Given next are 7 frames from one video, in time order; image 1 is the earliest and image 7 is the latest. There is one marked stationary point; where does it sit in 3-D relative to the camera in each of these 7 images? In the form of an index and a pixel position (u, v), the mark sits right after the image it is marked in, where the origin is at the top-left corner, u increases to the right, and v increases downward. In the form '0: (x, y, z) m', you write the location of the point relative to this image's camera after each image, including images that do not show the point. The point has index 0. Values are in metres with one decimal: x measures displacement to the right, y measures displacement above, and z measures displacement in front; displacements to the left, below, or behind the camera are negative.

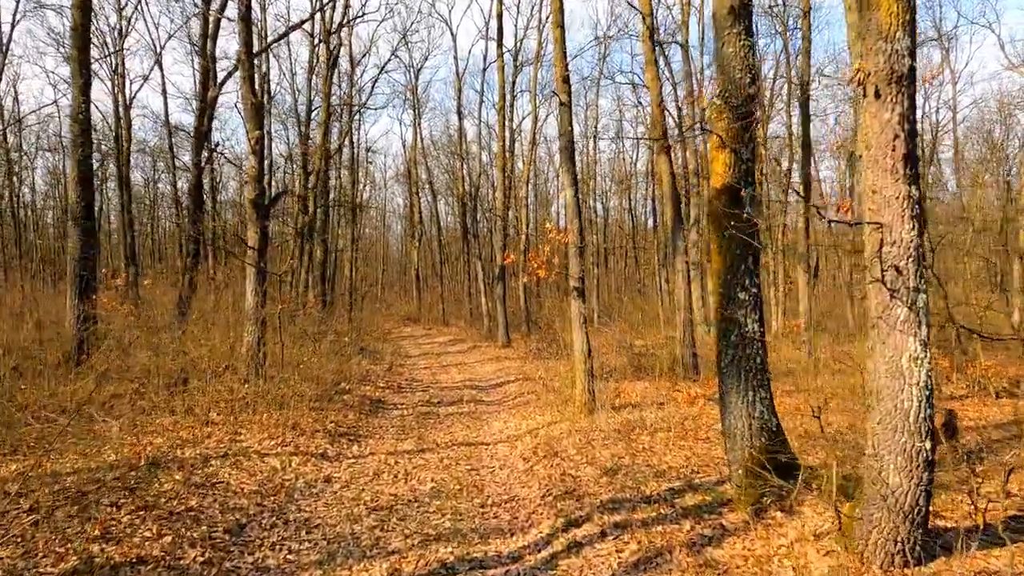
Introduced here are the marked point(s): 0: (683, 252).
0: (+3.4, +0.7, +12.7) m
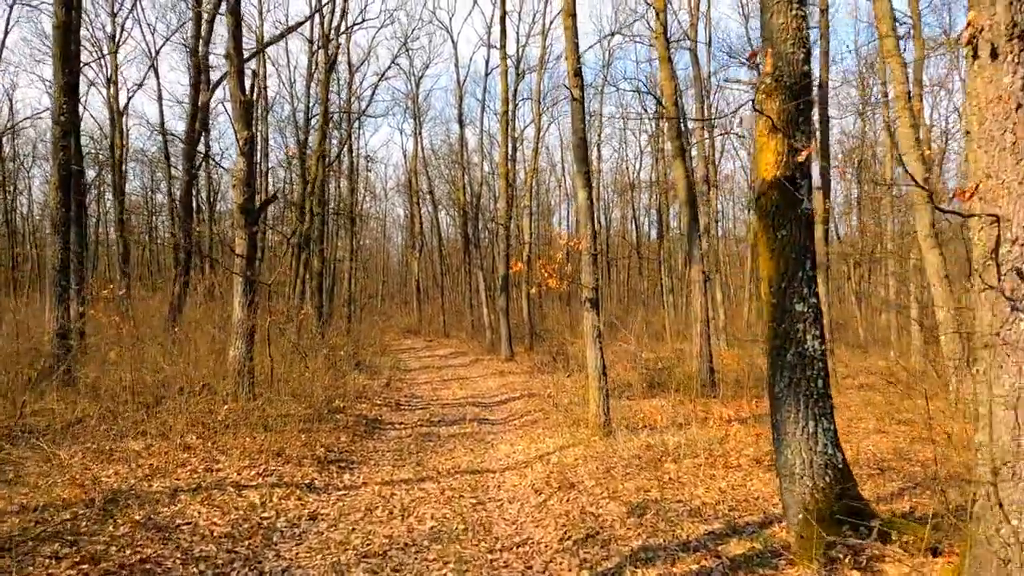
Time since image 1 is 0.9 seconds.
0: (+3.5, +0.5, +11.9) m
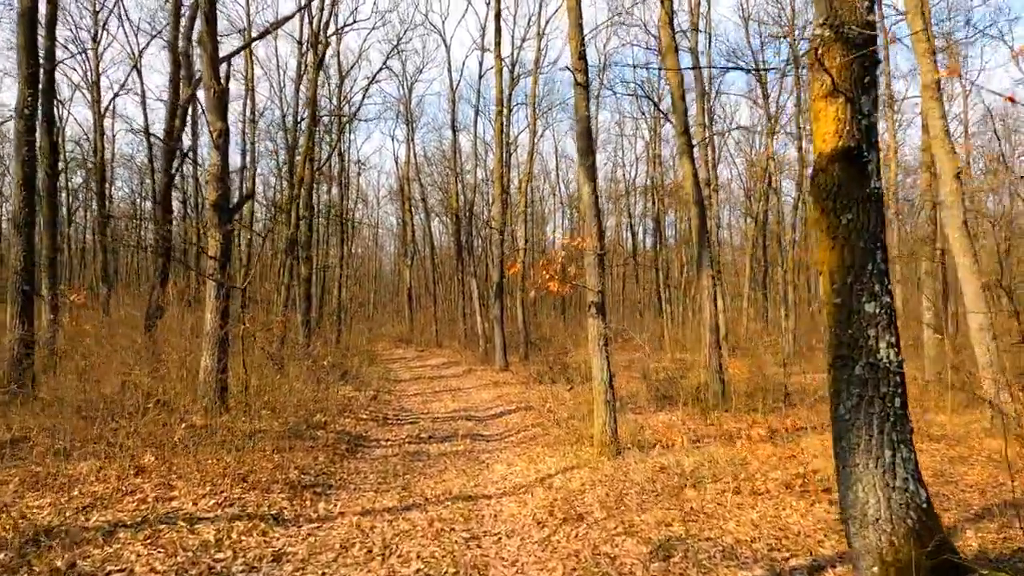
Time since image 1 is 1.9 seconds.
0: (+3.4, +0.4, +11.2) m
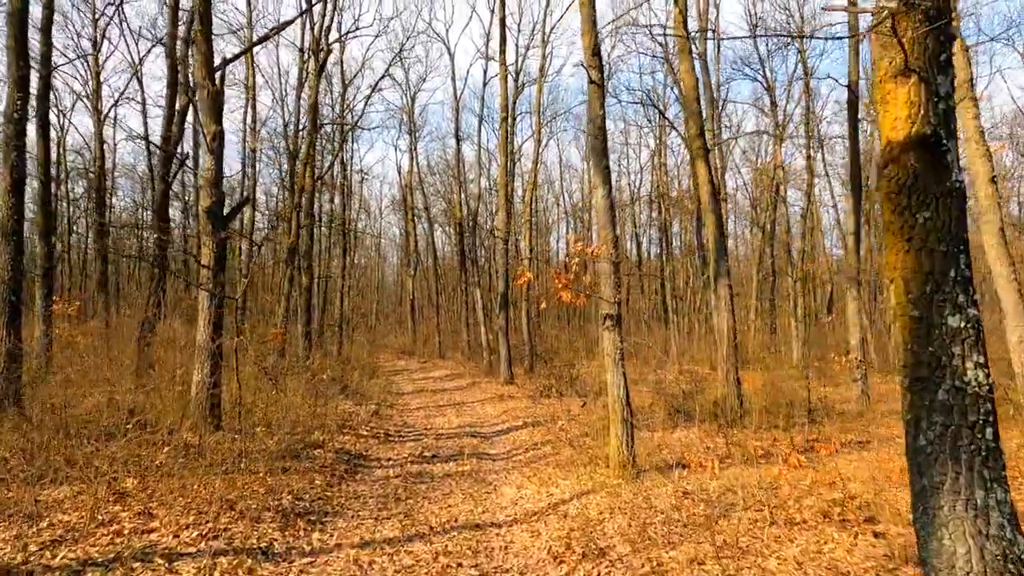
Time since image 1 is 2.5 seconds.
0: (+3.5, +0.2, +10.7) m
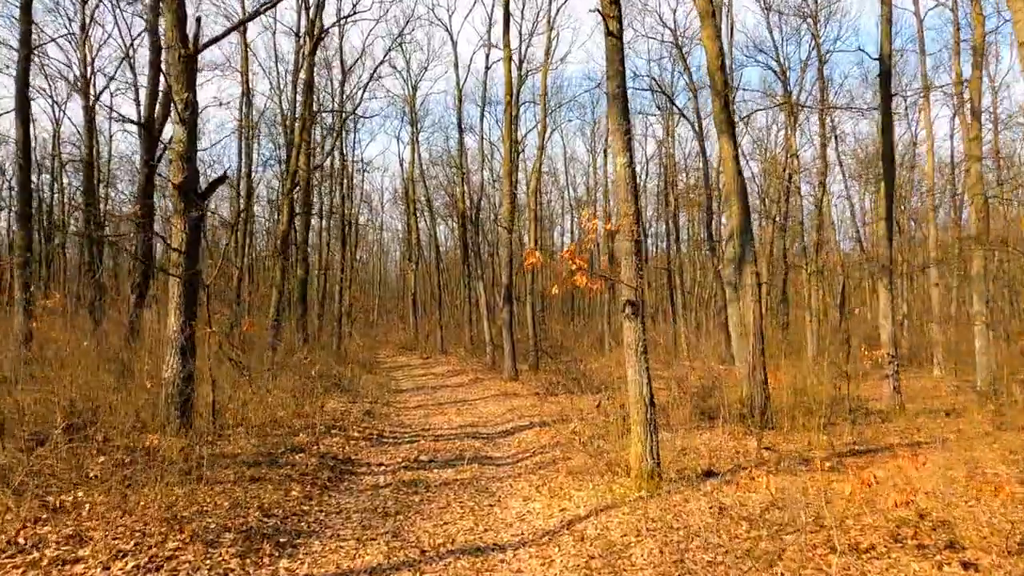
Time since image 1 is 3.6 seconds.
0: (+3.6, +0.4, +9.7) m
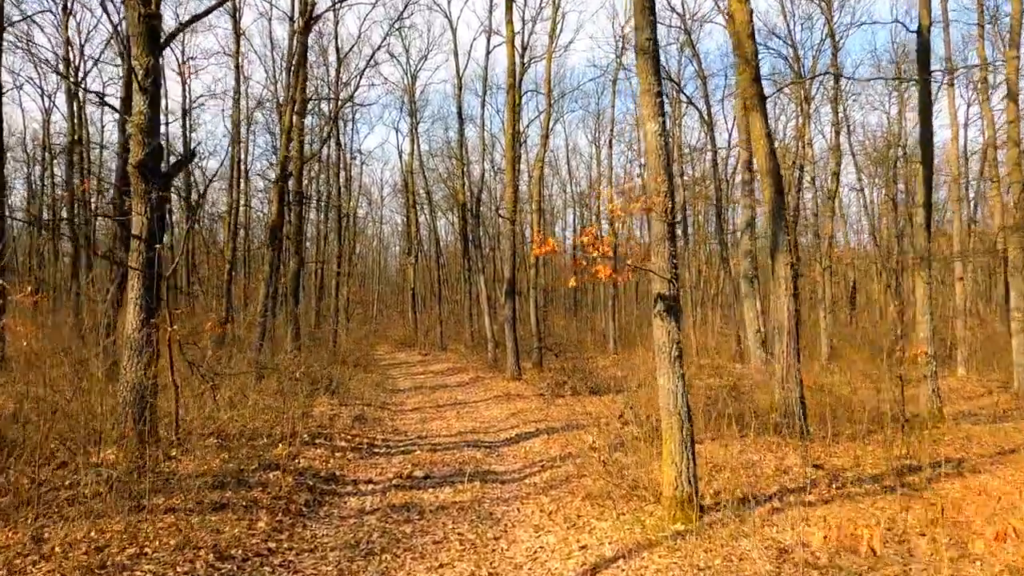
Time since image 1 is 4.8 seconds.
0: (+3.7, +0.5, +8.7) m
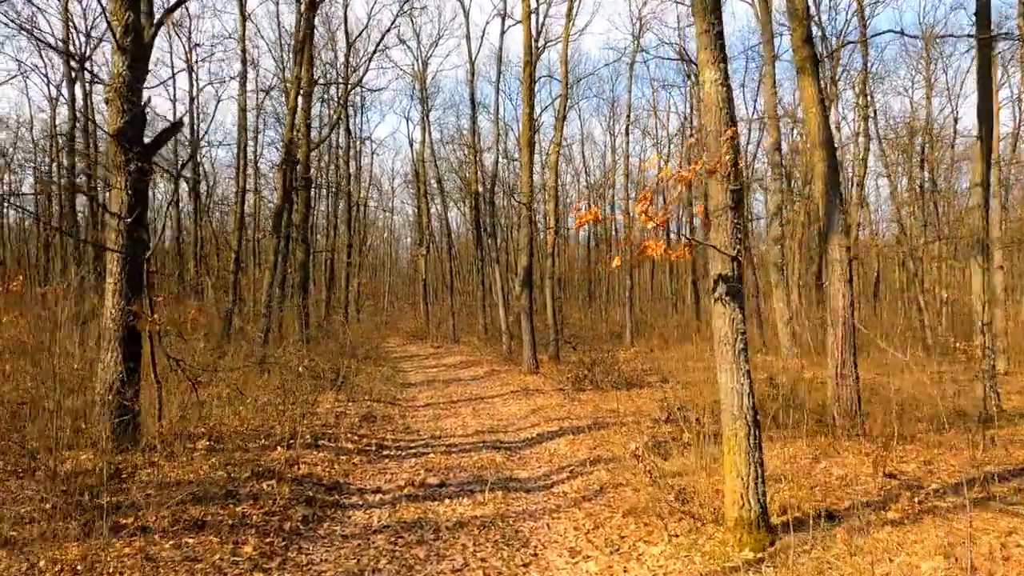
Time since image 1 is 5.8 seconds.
0: (+4.0, +0.7, +7.8) m
